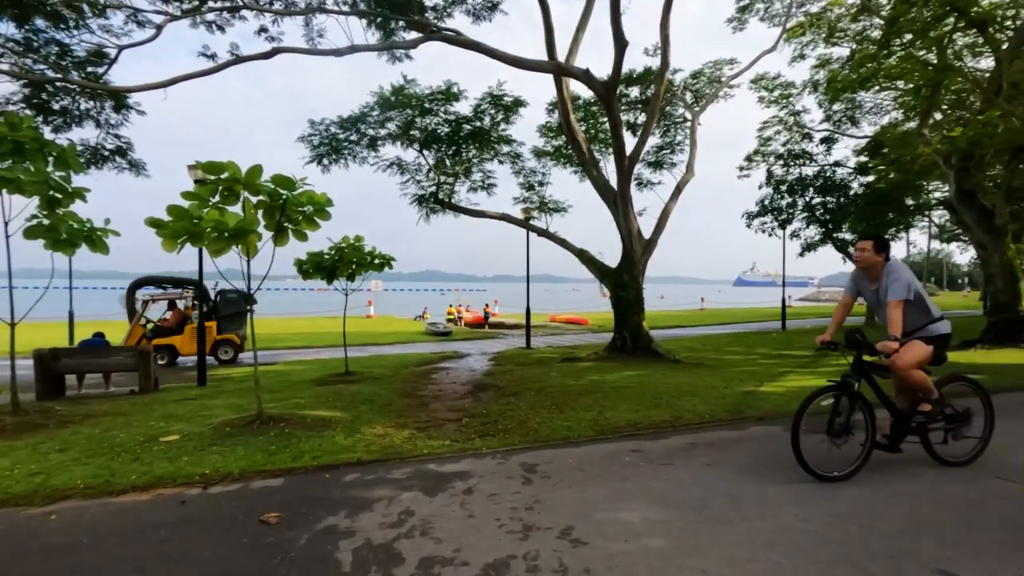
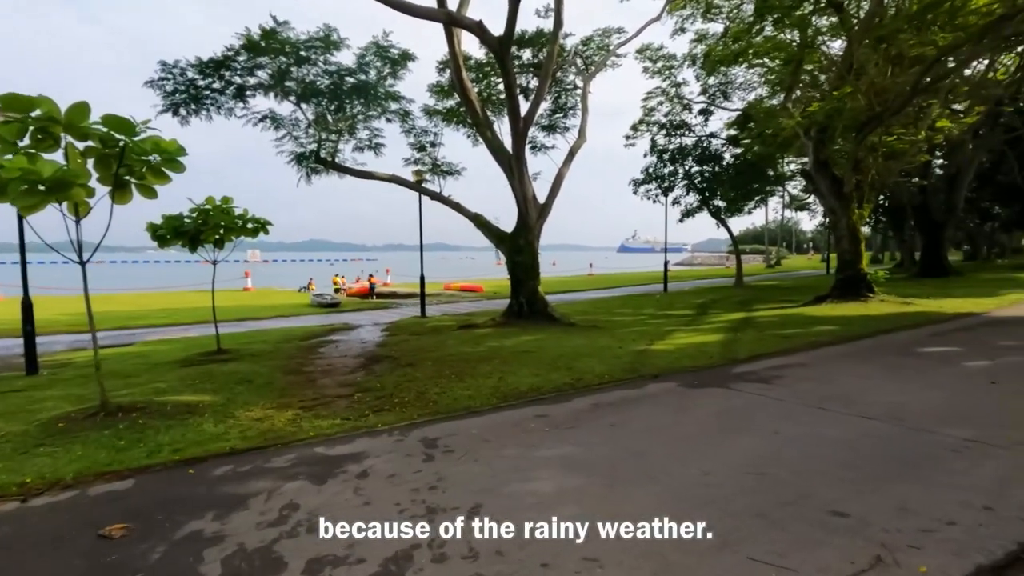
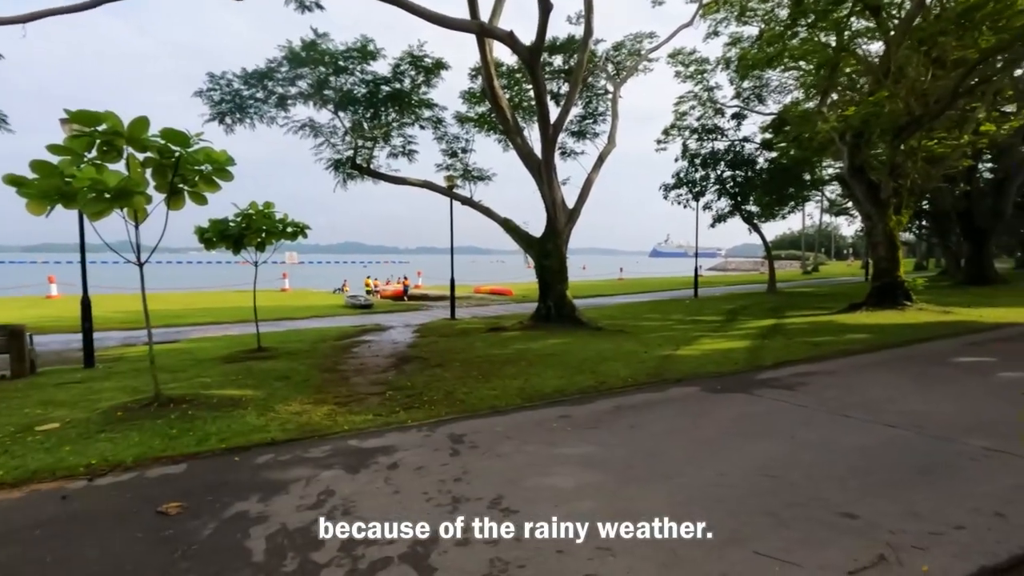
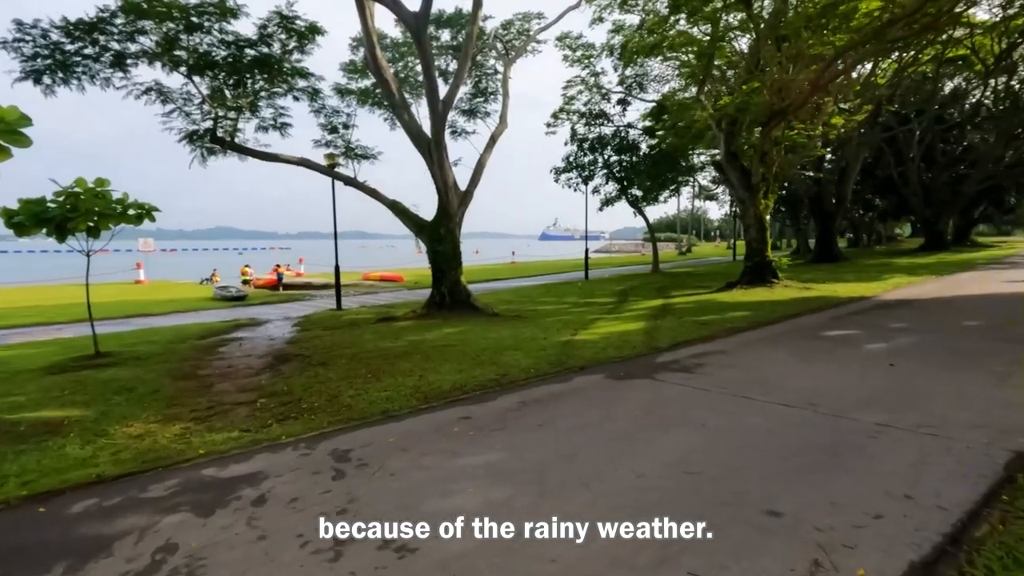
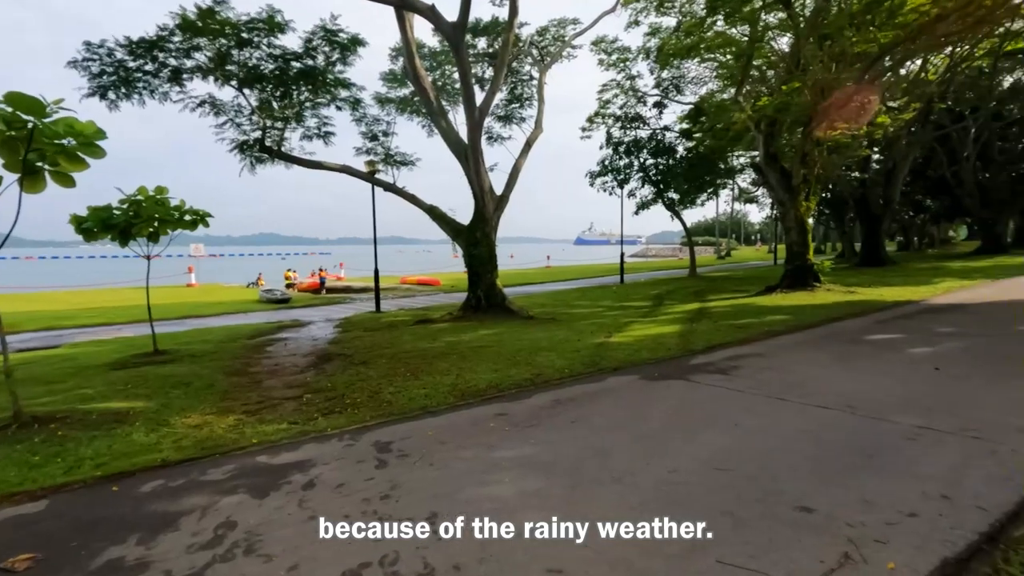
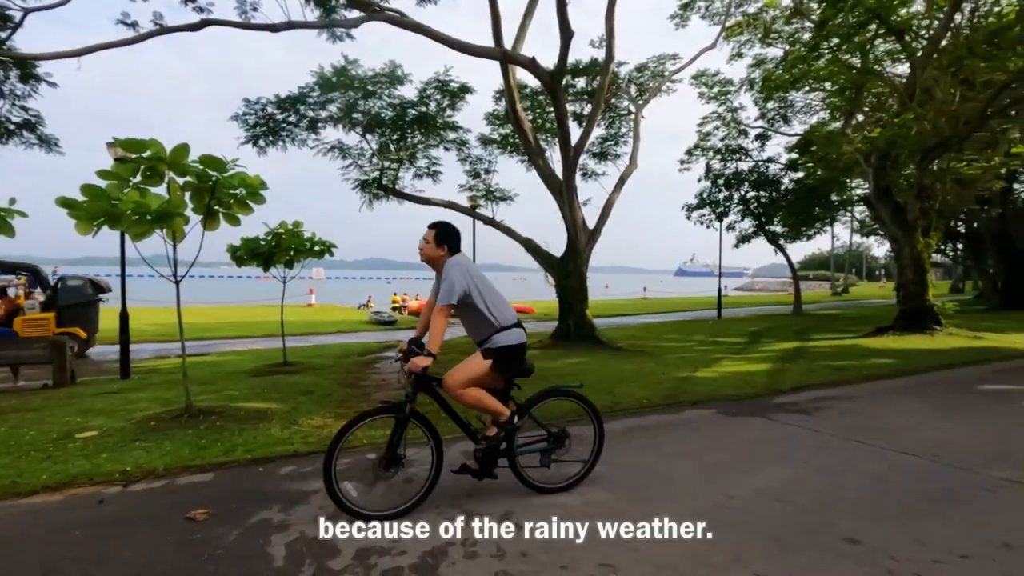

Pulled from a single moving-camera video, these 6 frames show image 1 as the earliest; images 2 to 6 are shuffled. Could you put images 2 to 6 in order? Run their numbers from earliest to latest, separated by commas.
6, 3, 2, 5, 4
